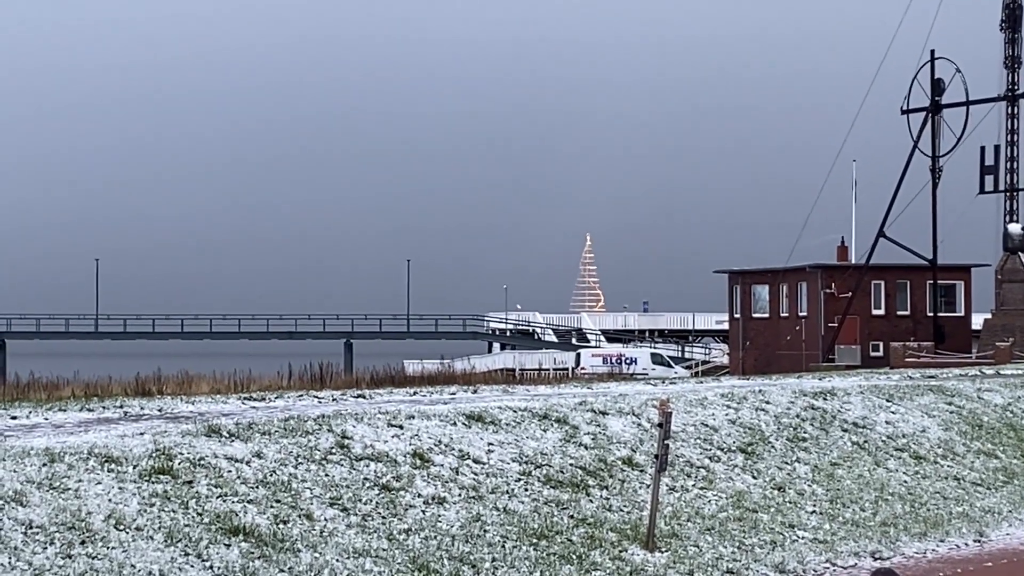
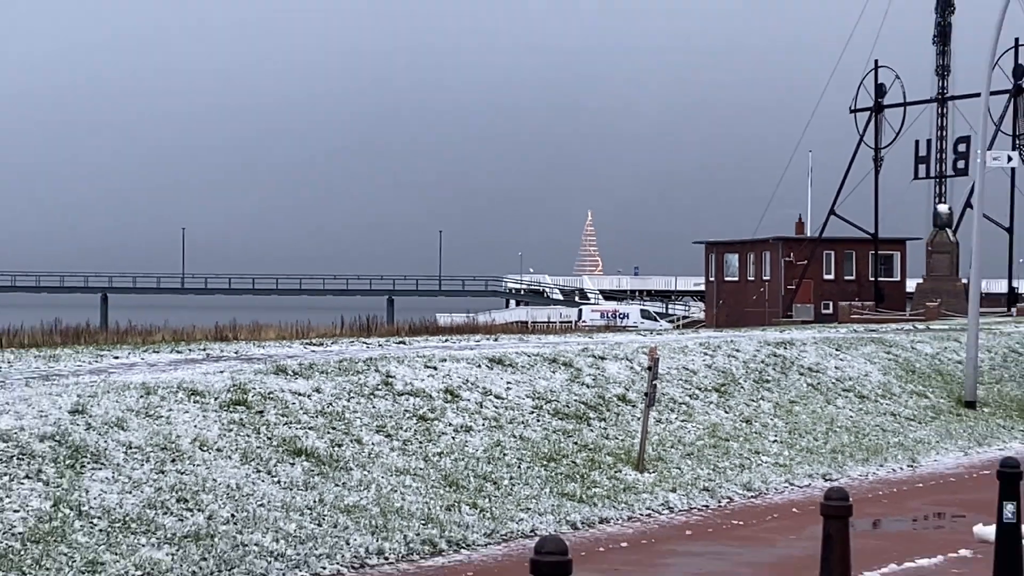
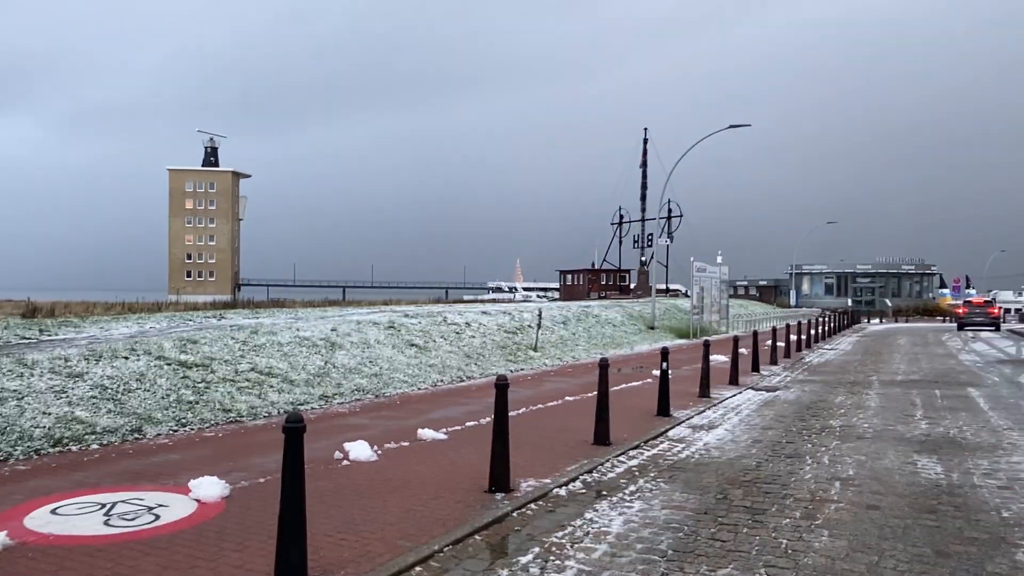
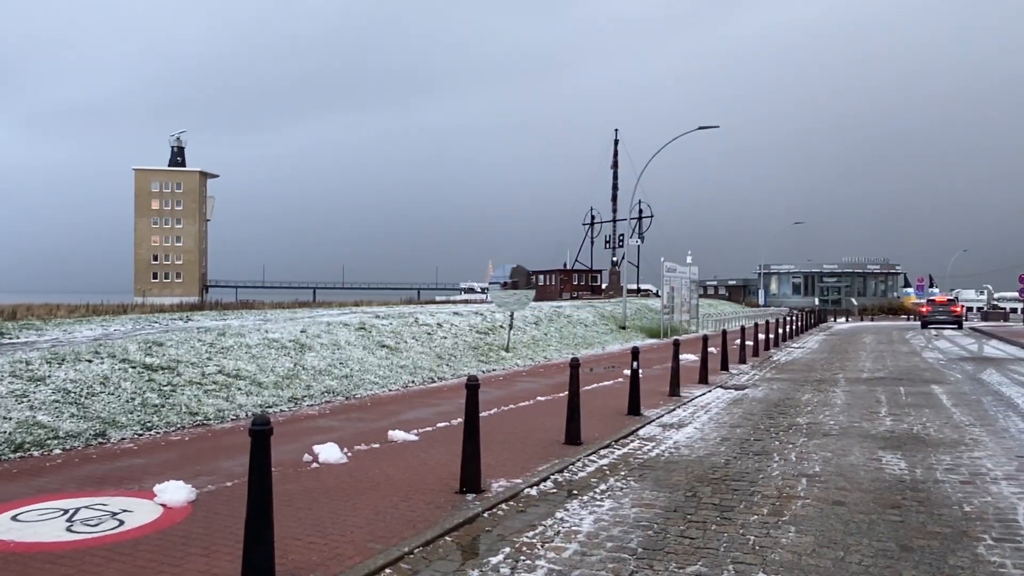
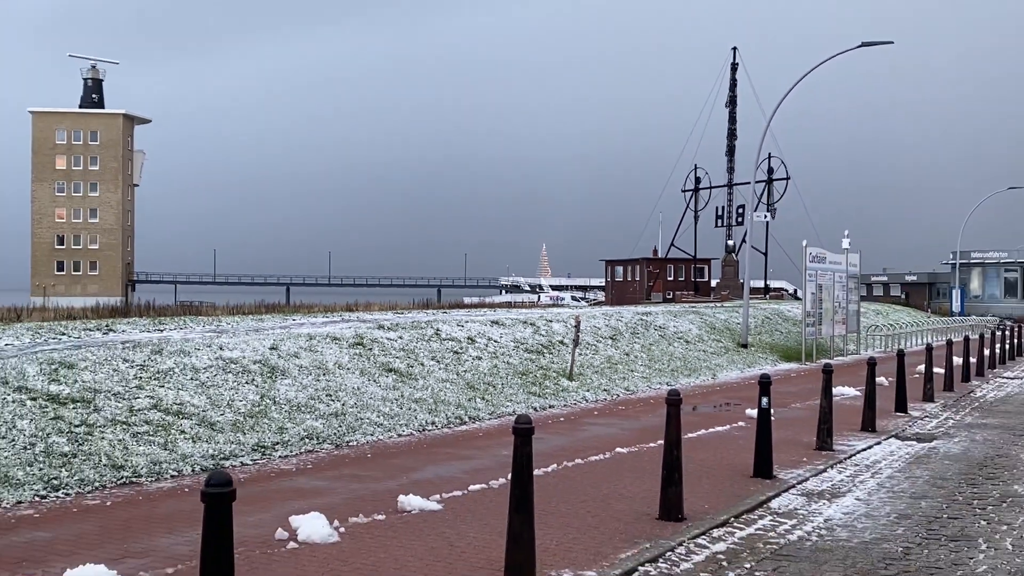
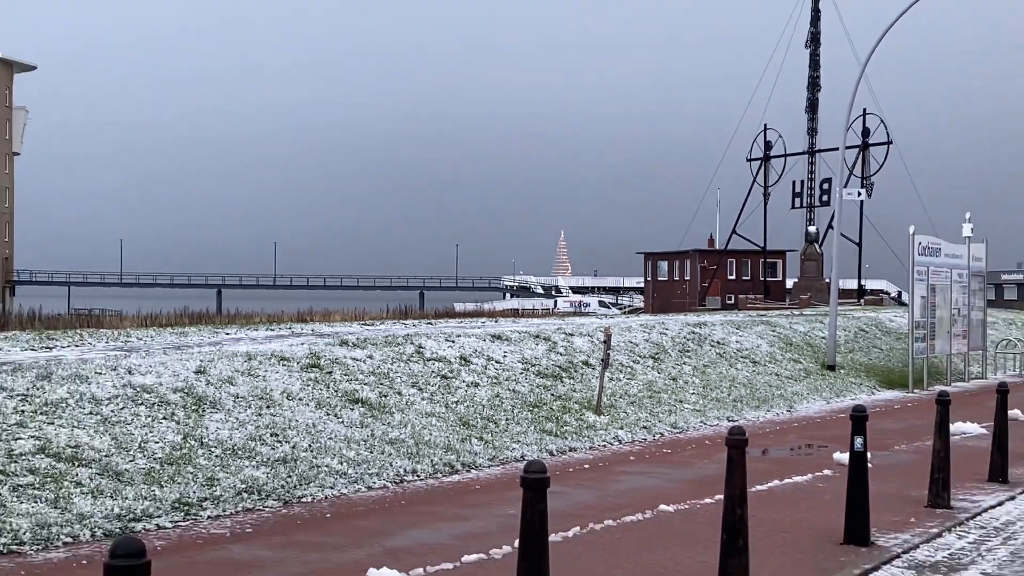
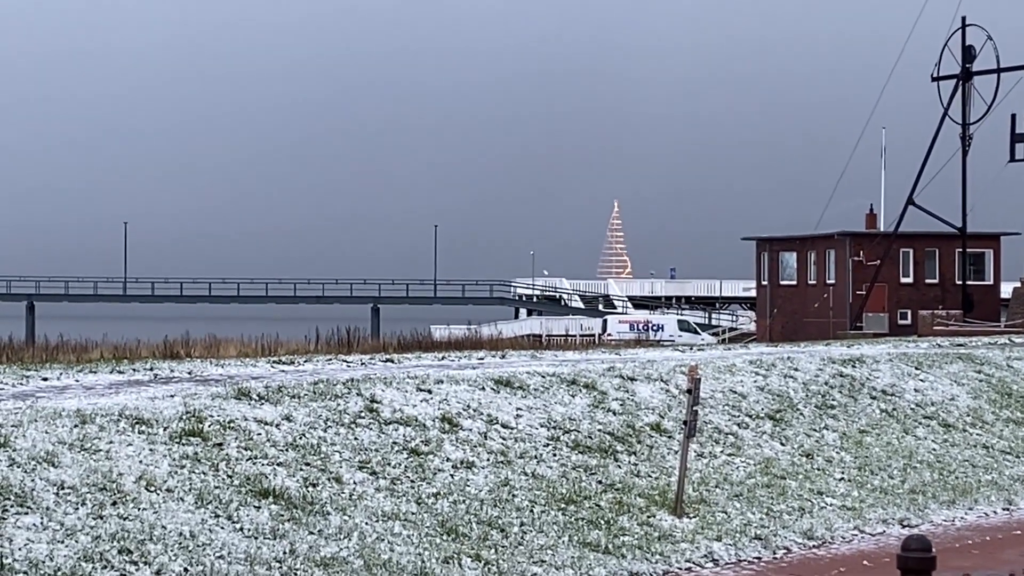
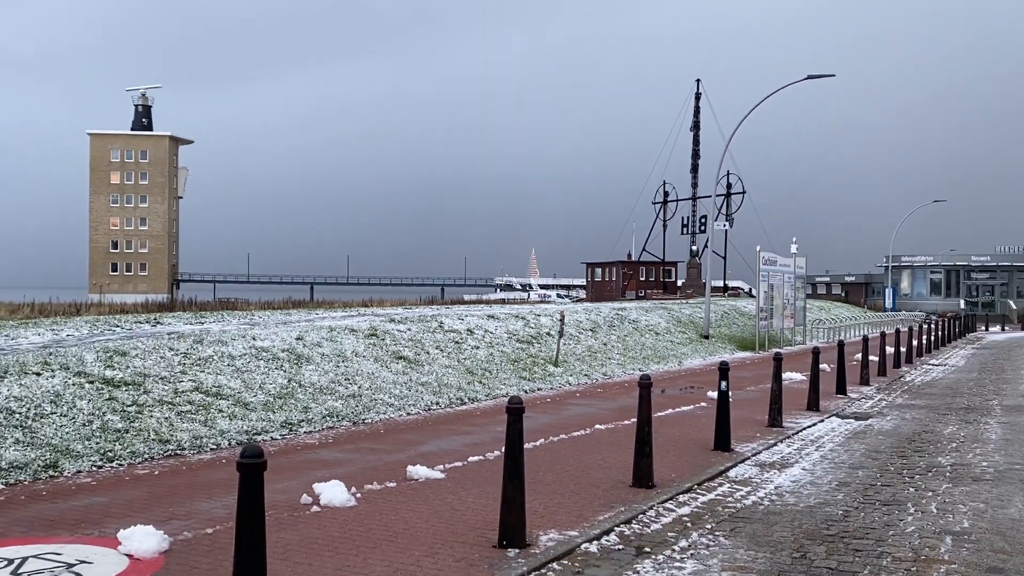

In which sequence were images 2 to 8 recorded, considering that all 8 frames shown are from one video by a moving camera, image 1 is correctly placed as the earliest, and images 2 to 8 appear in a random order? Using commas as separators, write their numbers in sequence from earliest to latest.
7, 2, 6, 5, 8, 3, 4
